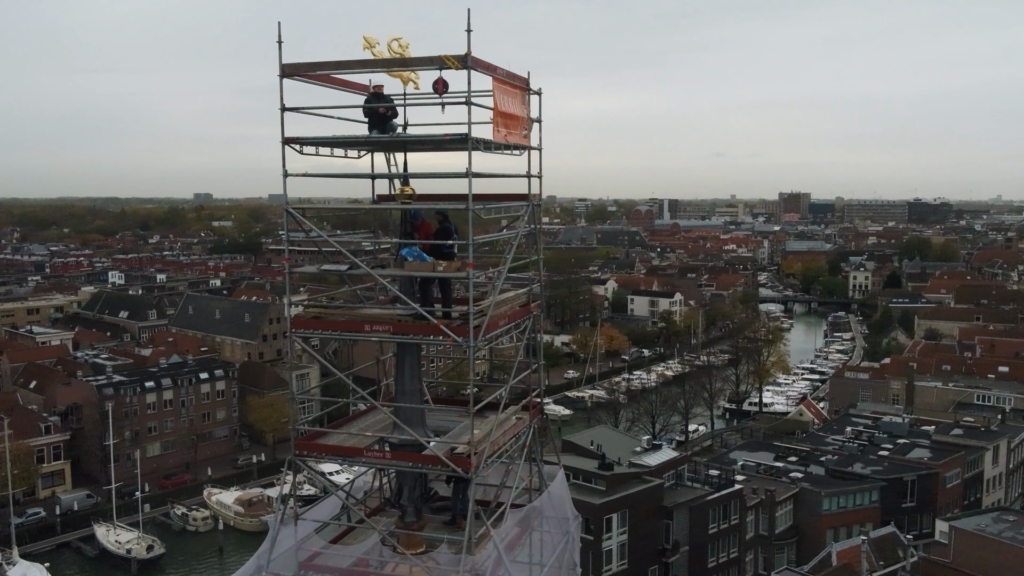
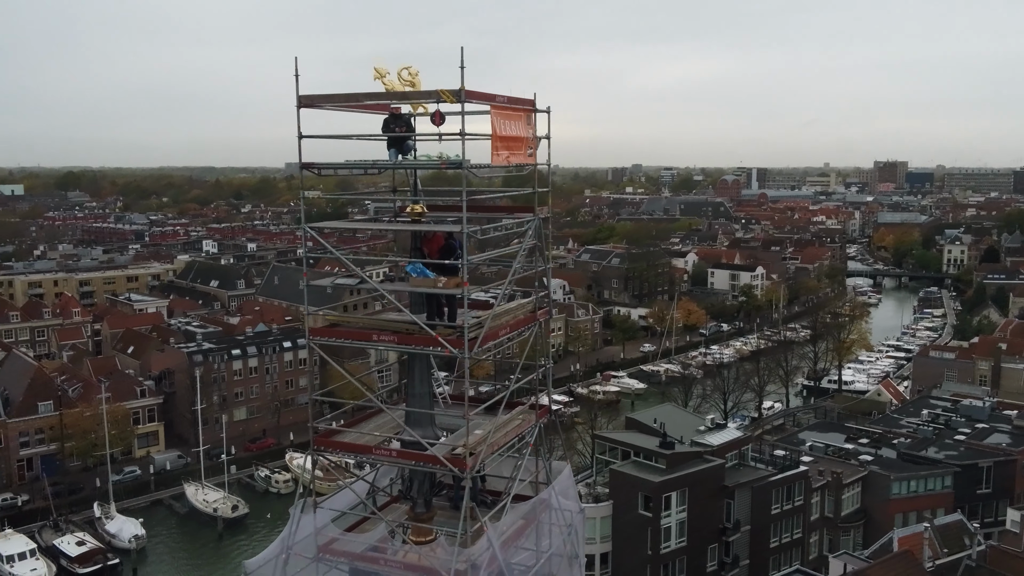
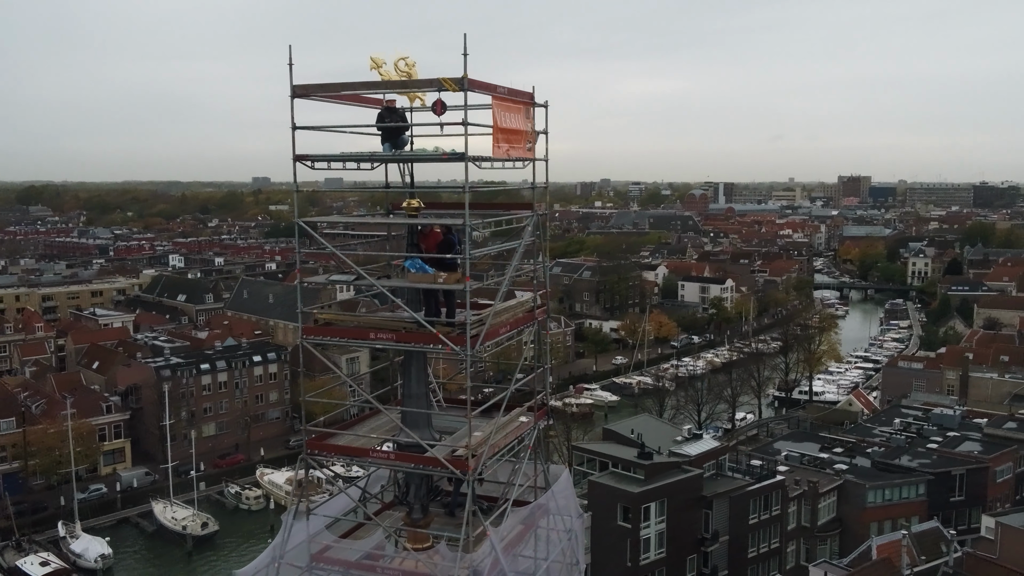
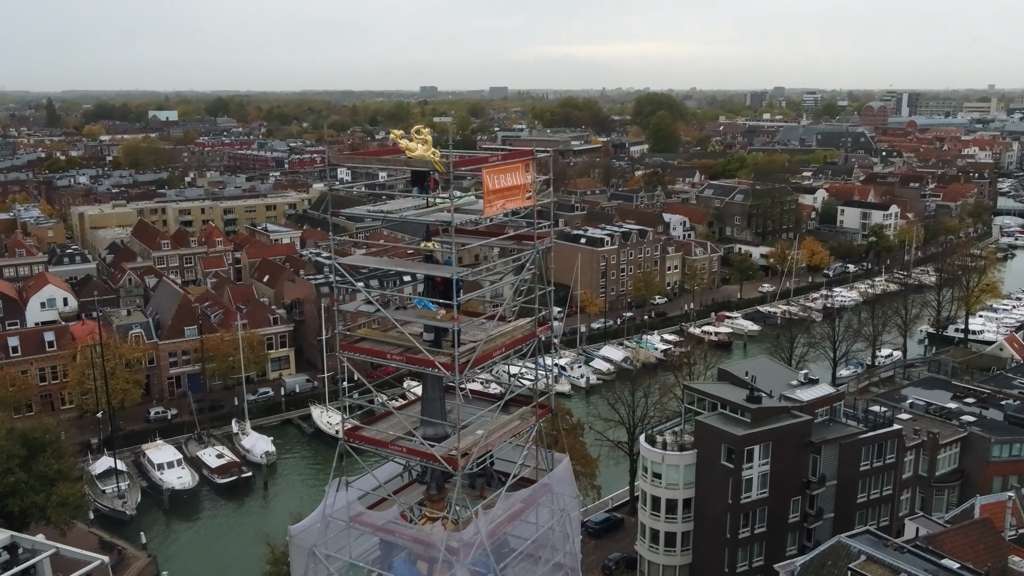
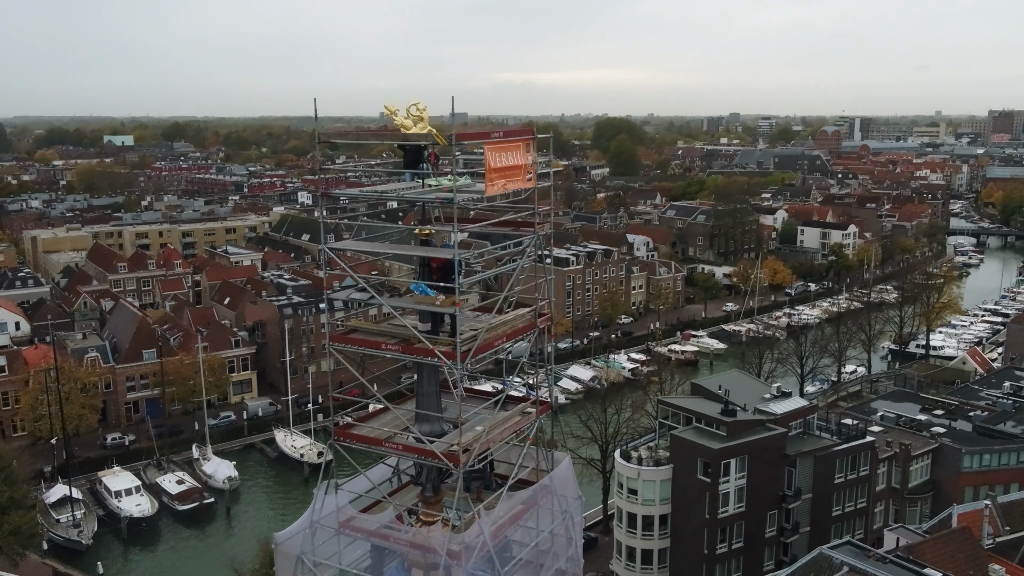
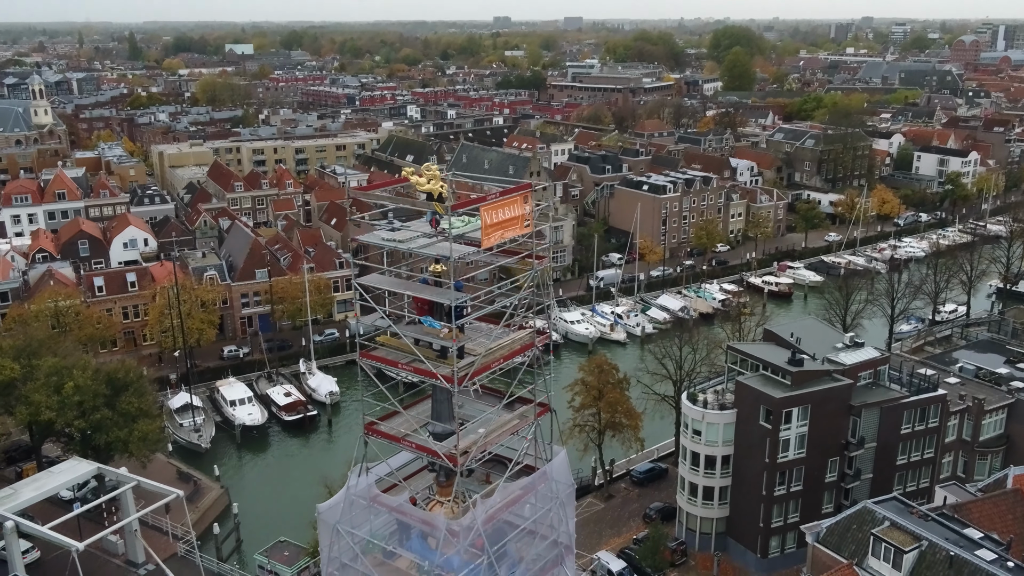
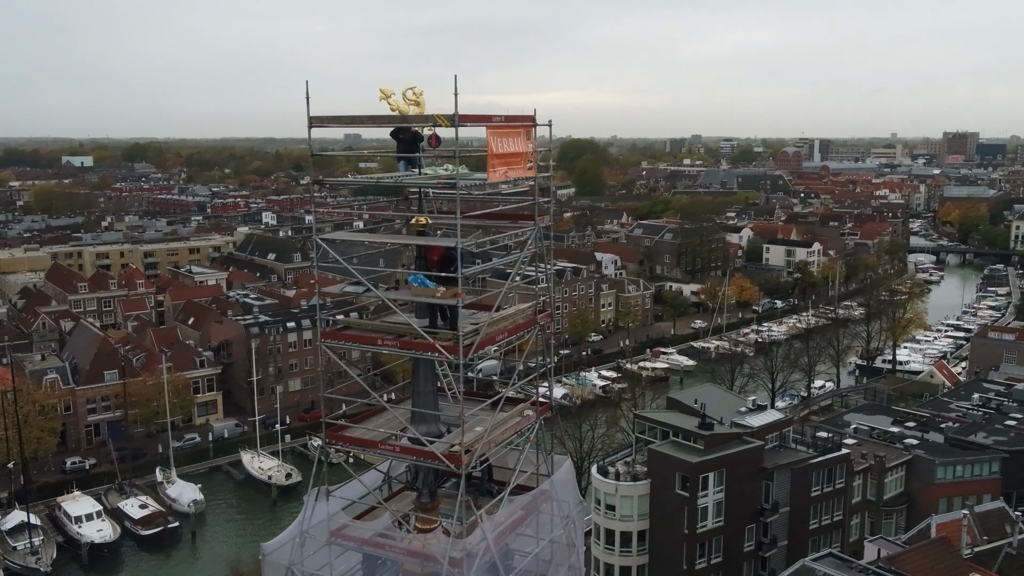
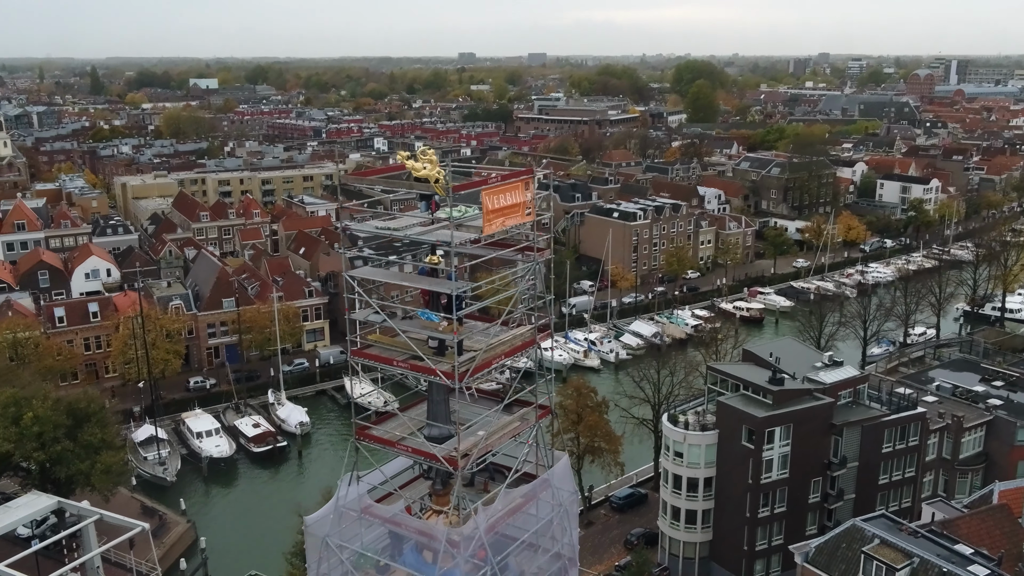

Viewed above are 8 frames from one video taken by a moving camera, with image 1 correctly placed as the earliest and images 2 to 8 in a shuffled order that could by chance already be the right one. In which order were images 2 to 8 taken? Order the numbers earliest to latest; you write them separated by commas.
3, 2, 7, 5, 4, 8, 6
